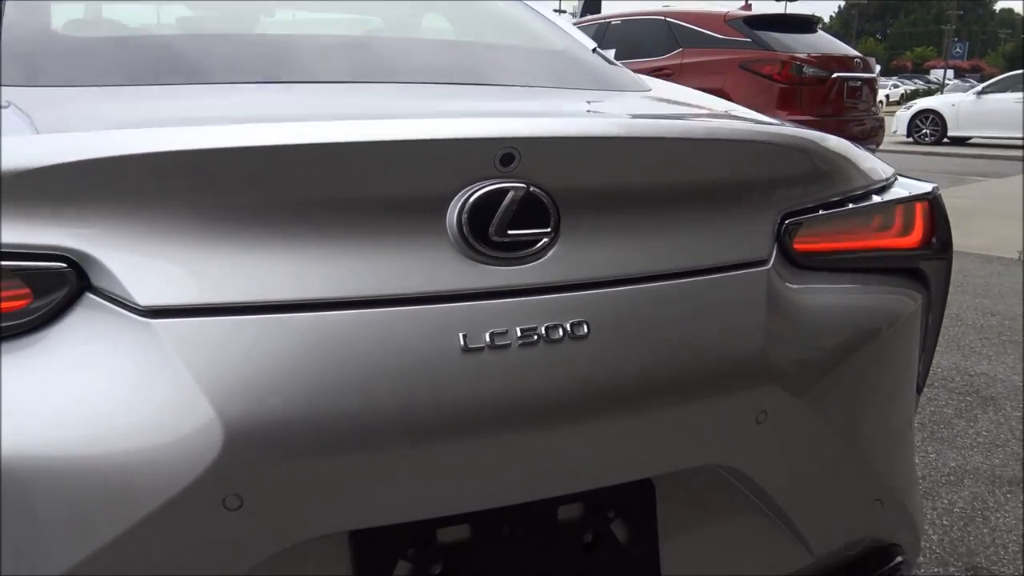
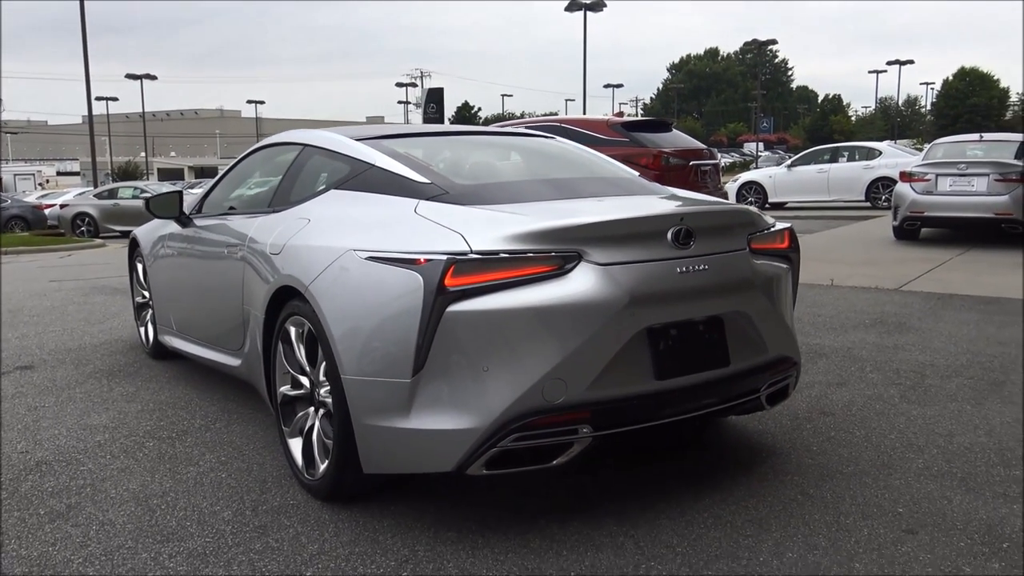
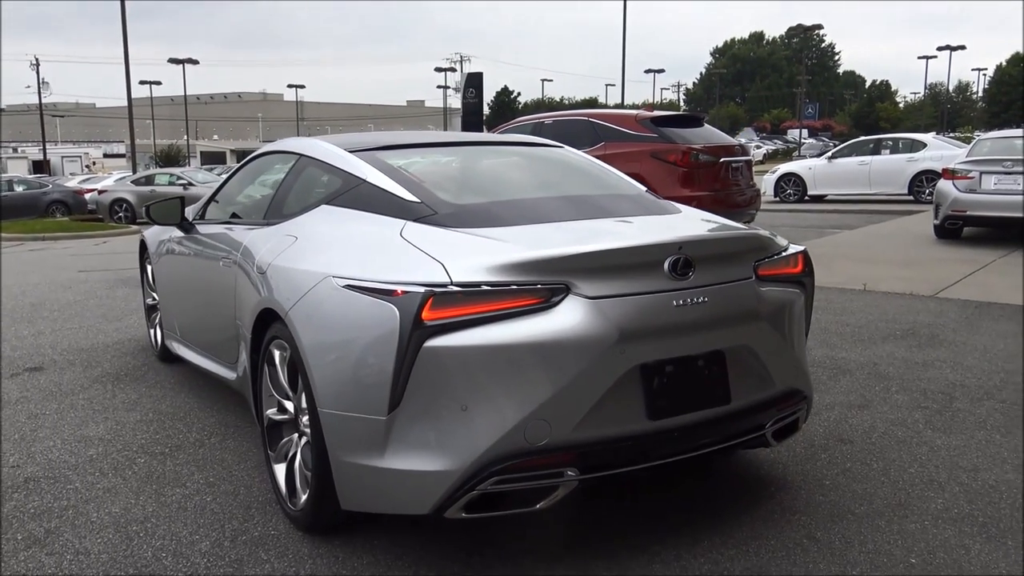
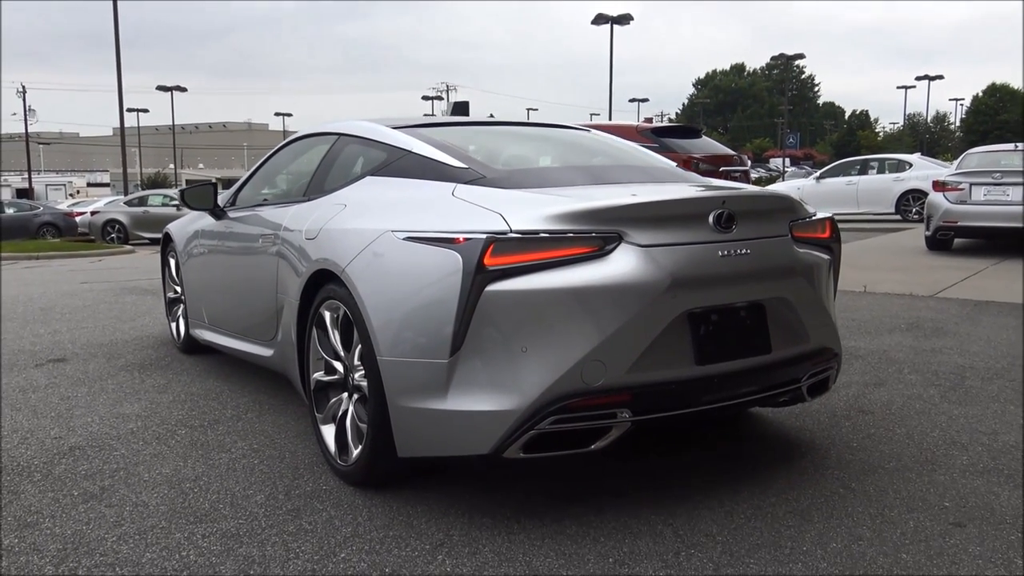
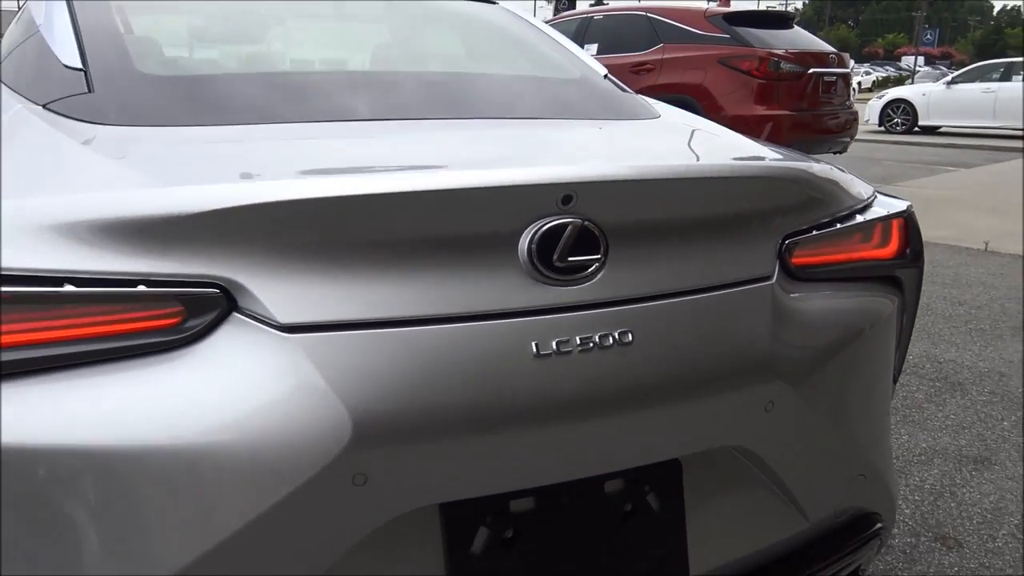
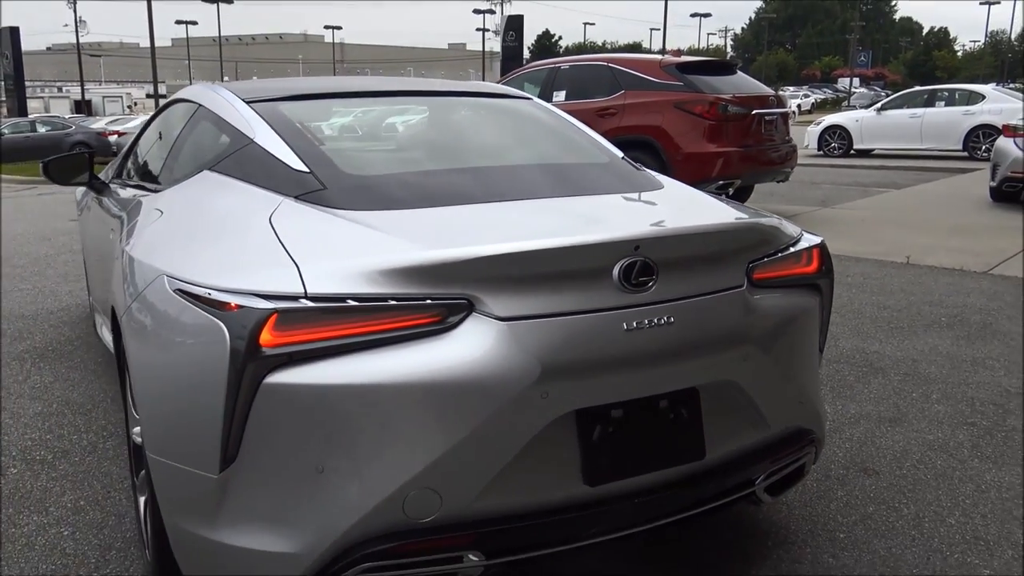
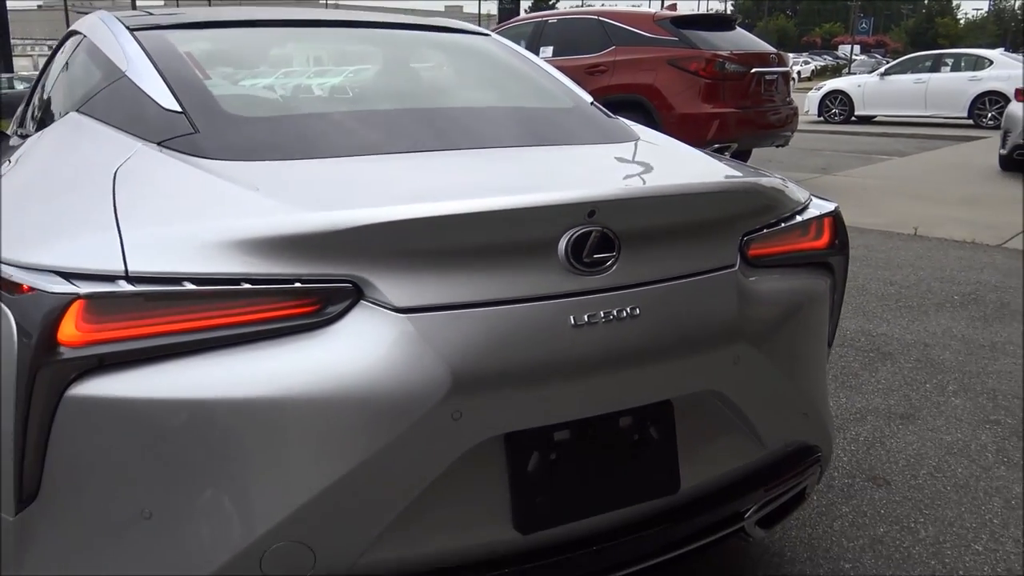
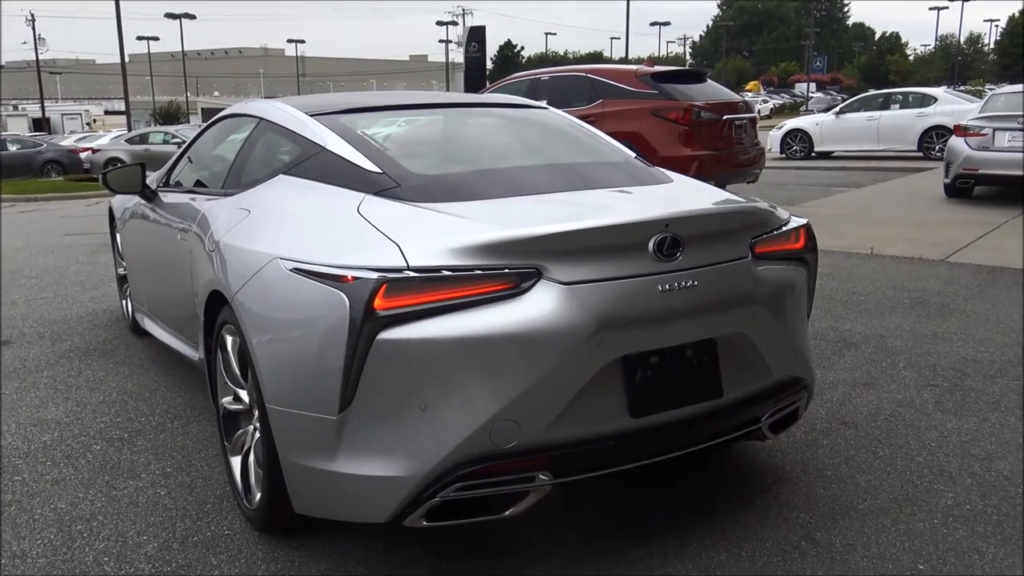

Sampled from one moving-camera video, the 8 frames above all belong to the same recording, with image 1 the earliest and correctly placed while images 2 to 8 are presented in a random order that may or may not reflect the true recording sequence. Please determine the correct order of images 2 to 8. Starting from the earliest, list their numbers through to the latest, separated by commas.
5, 7, 6, 8, 3, 2, 4
